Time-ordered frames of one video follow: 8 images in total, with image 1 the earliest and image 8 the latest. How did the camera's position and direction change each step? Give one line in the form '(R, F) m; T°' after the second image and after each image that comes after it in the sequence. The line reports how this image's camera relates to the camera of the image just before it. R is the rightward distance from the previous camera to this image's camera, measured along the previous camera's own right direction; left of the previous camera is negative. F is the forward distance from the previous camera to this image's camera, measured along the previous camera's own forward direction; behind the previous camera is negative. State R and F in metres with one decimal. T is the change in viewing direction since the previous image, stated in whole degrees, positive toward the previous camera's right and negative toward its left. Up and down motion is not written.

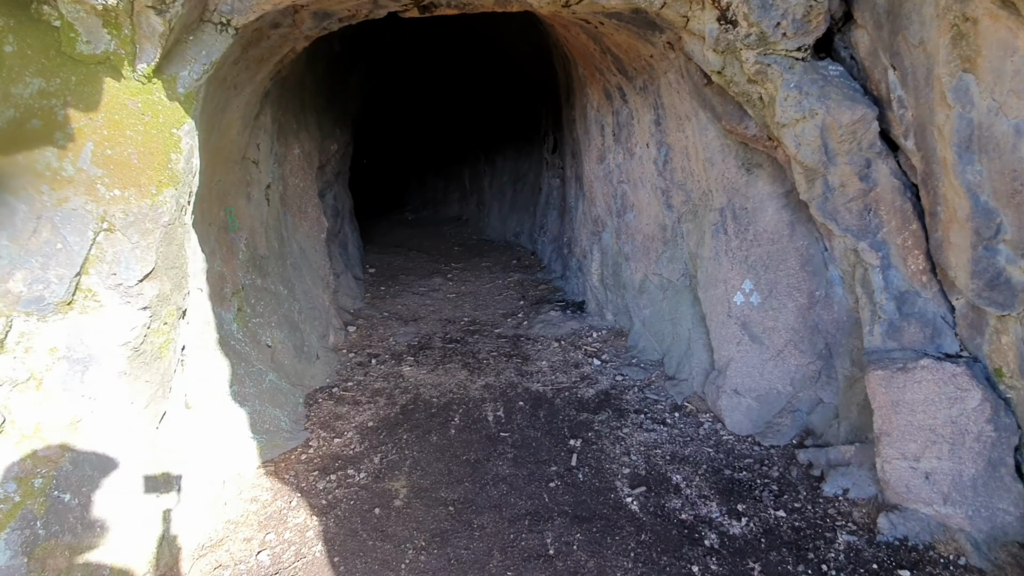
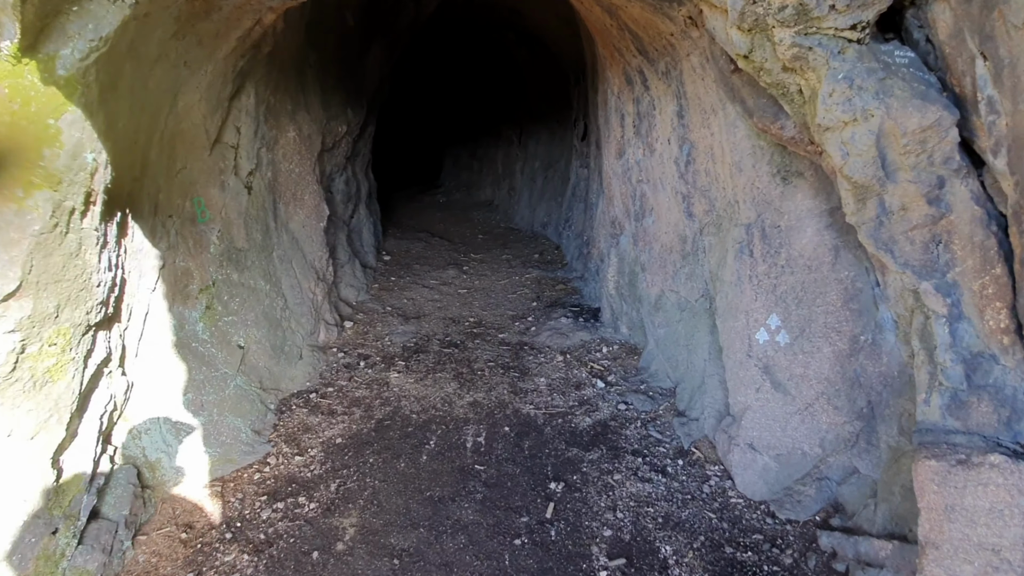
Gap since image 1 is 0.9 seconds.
(+0.3, +0.4) m; -5°
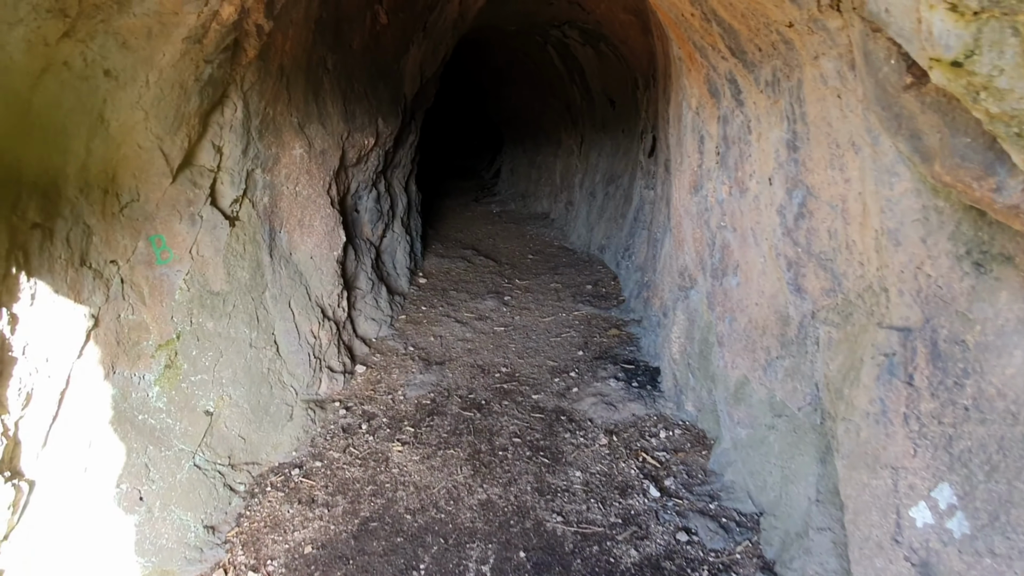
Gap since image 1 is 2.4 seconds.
(+0.1, +0.7) m; -7°
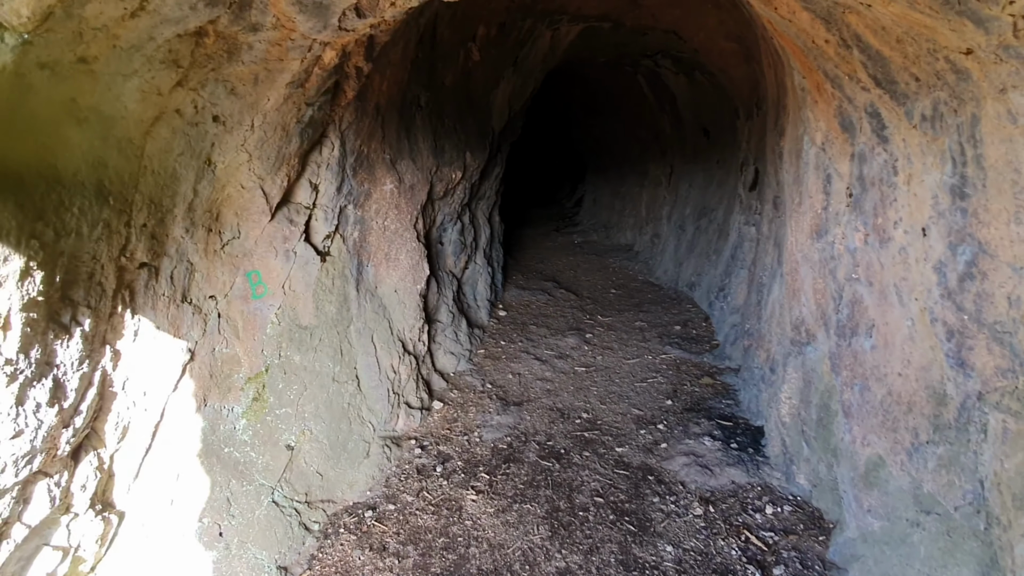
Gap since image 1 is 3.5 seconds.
(-0.1, +0.2) m; -9°
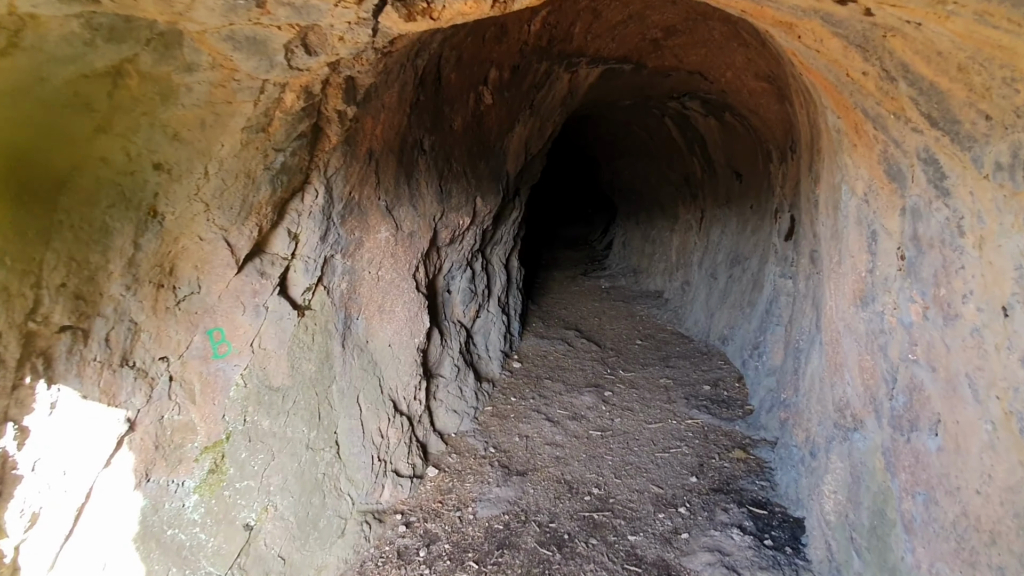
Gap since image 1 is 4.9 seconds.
(+0.2, +0.3) m; -4°
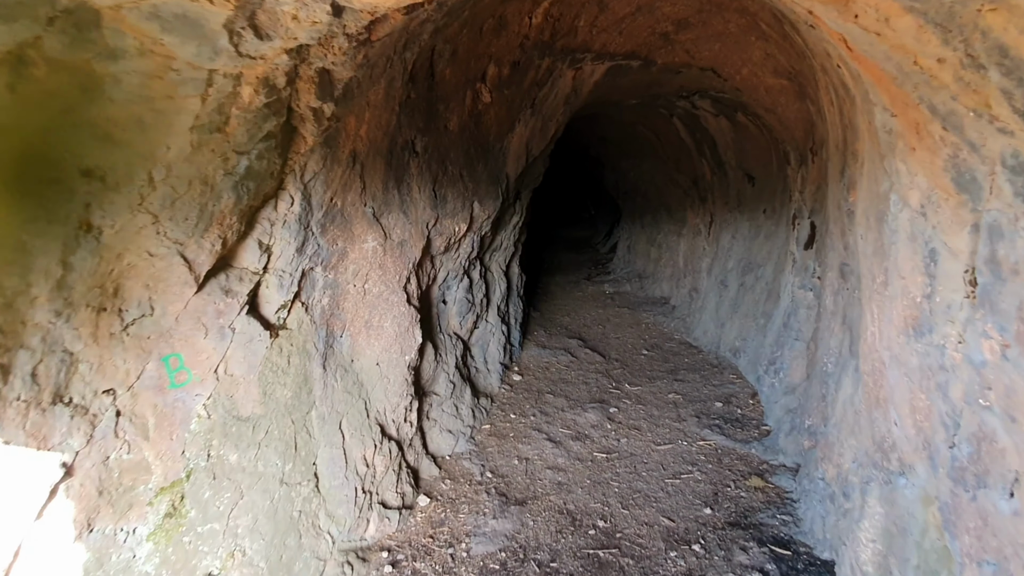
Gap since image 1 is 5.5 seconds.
(0.0, +0.3) m; 0°
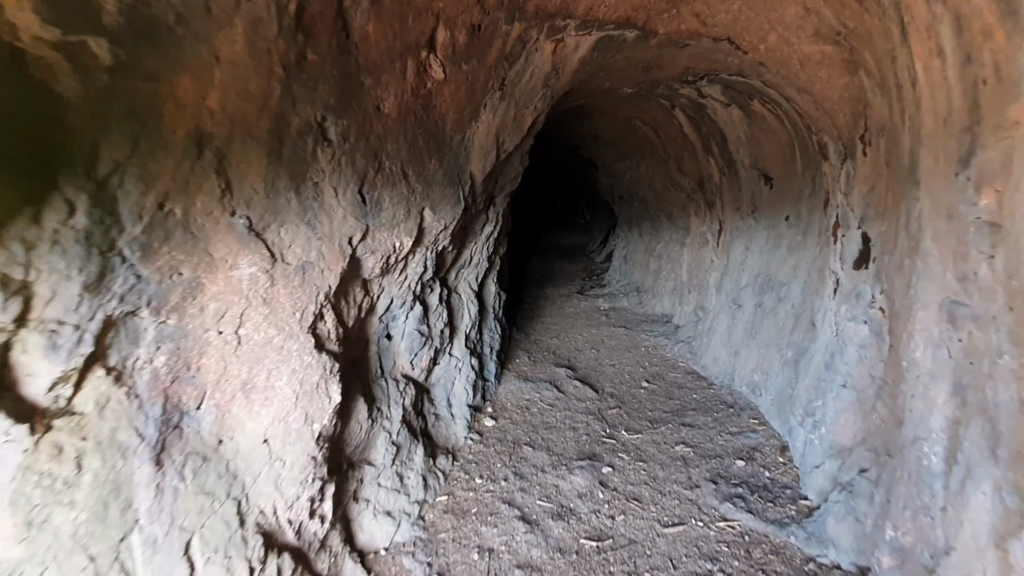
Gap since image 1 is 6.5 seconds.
(+0.2, +0.9) m; 0°
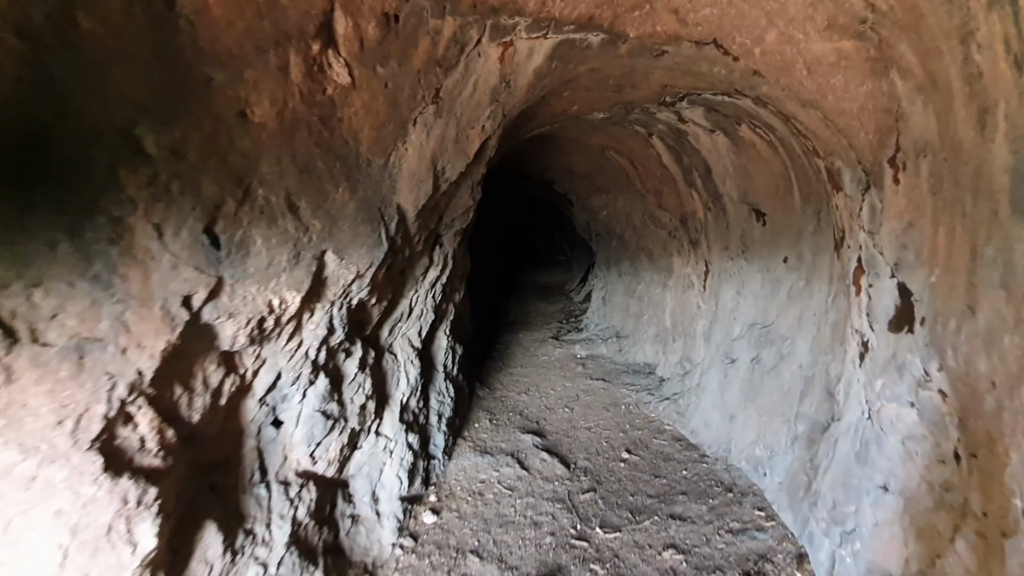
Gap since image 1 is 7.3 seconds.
(+0.2, +0.7) m; +2°
